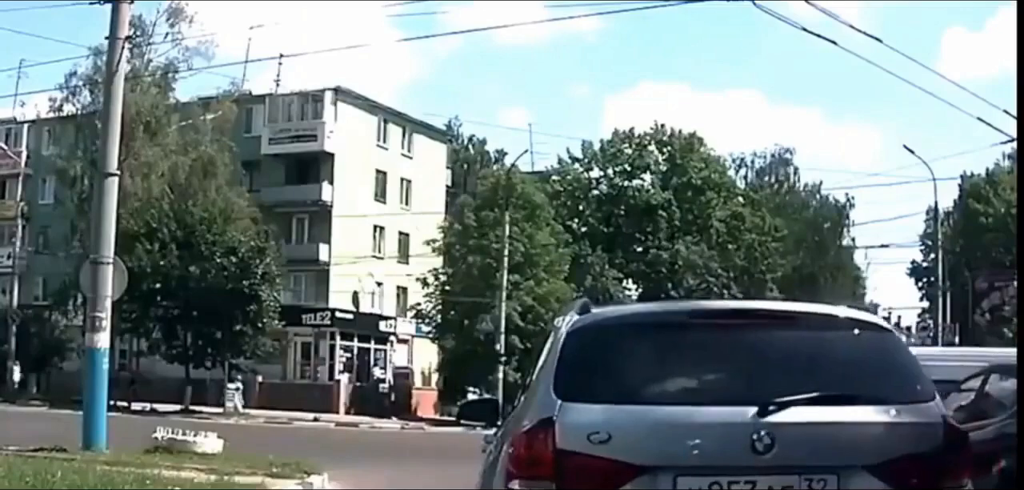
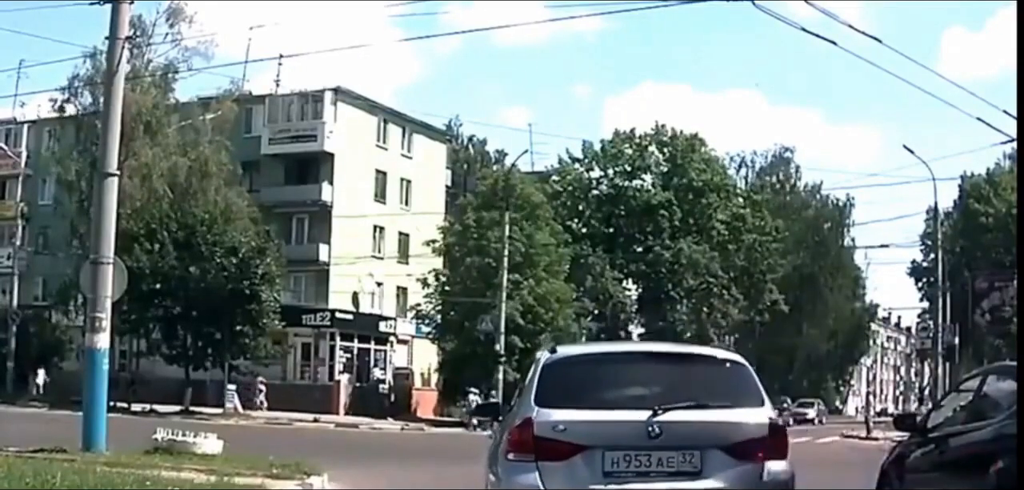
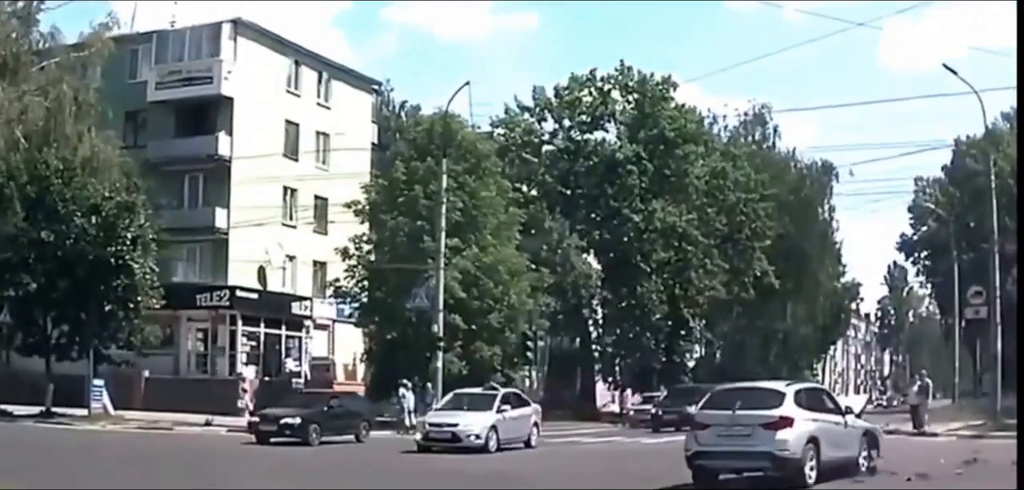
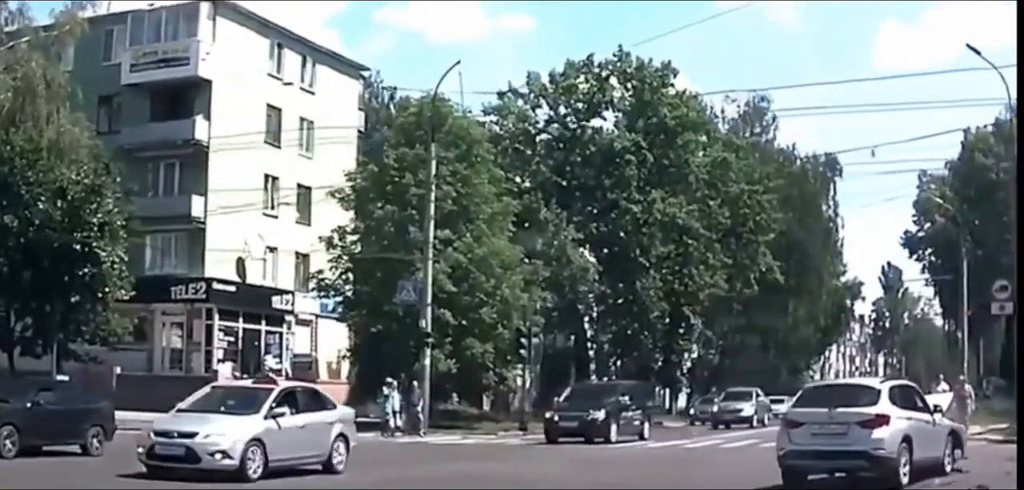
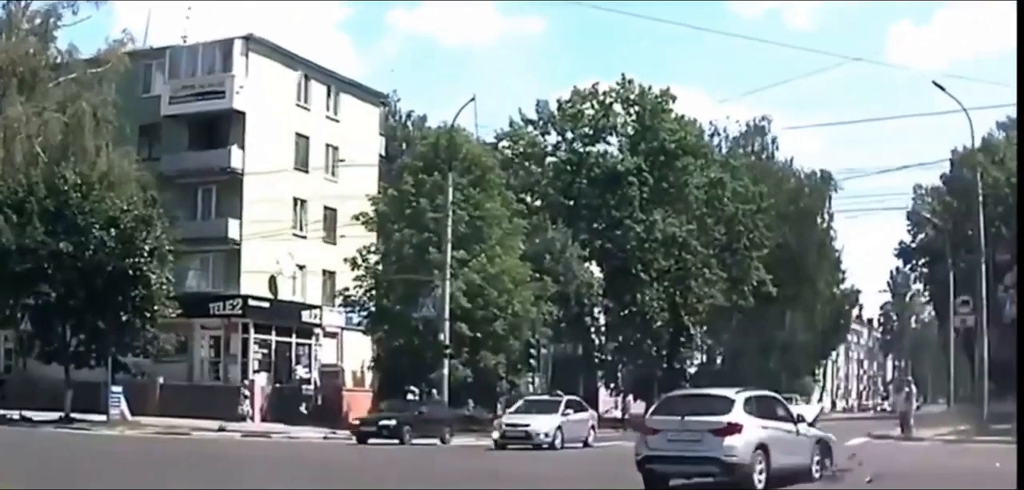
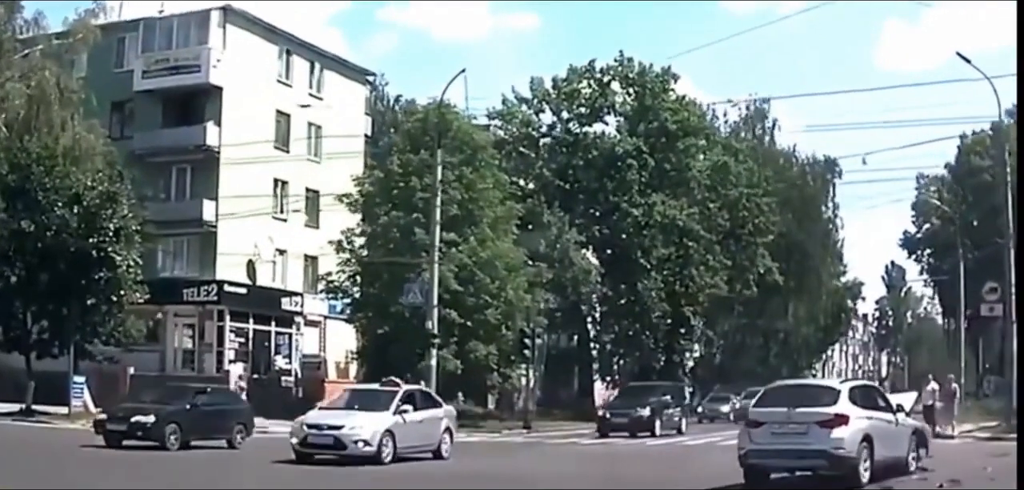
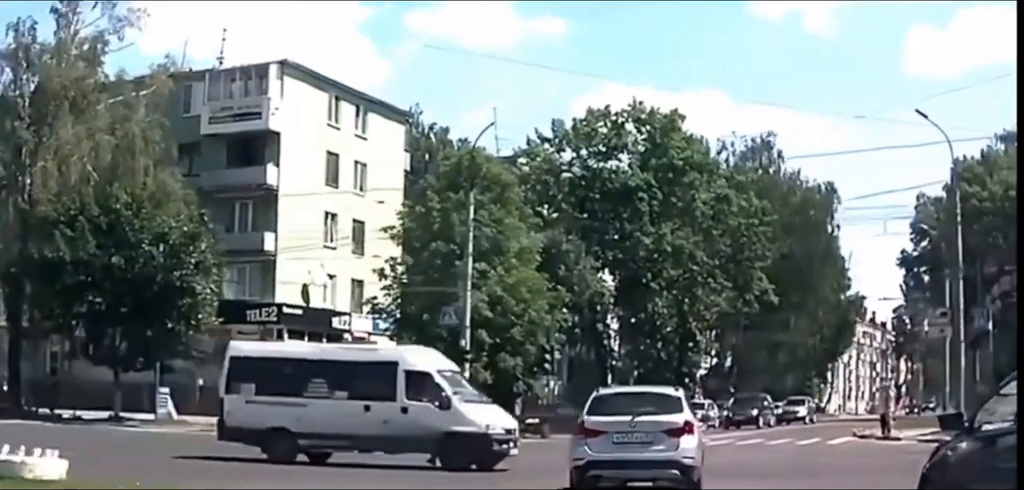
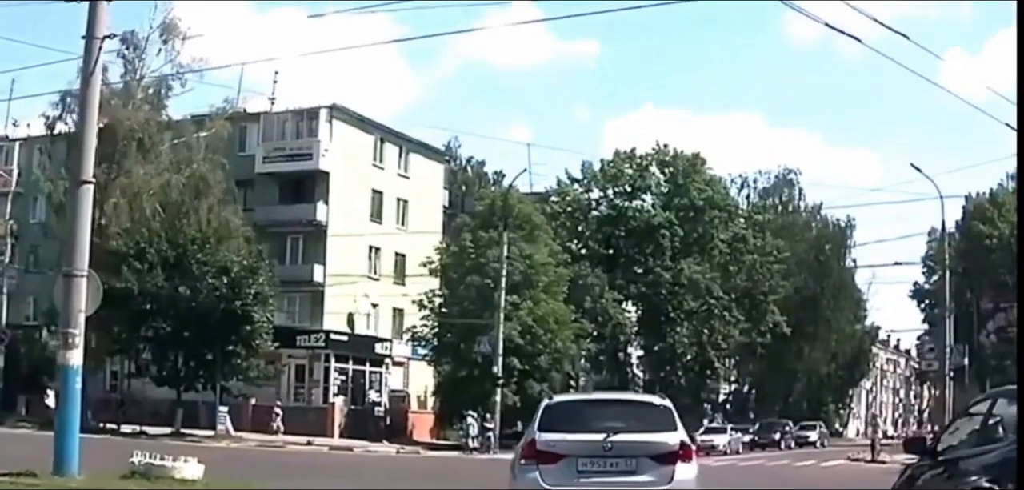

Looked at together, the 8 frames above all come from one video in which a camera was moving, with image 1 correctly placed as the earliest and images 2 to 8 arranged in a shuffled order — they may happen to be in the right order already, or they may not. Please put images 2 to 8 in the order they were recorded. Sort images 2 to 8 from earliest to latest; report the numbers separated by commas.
2, 8, 7, 5, 3, 6, 4
